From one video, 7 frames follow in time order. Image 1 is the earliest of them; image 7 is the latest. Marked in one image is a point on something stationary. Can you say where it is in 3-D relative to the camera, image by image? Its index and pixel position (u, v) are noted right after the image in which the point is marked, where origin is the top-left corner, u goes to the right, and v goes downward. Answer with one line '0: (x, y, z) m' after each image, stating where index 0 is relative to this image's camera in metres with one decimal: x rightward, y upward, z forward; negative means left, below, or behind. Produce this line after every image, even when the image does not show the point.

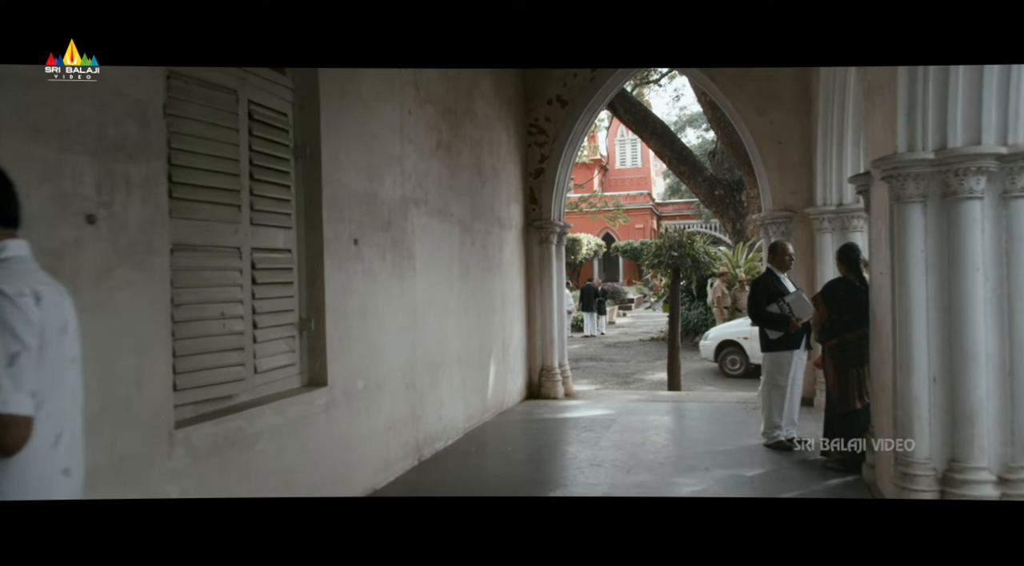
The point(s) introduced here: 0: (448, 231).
0: (-0.5, +0.4, +5.7) m
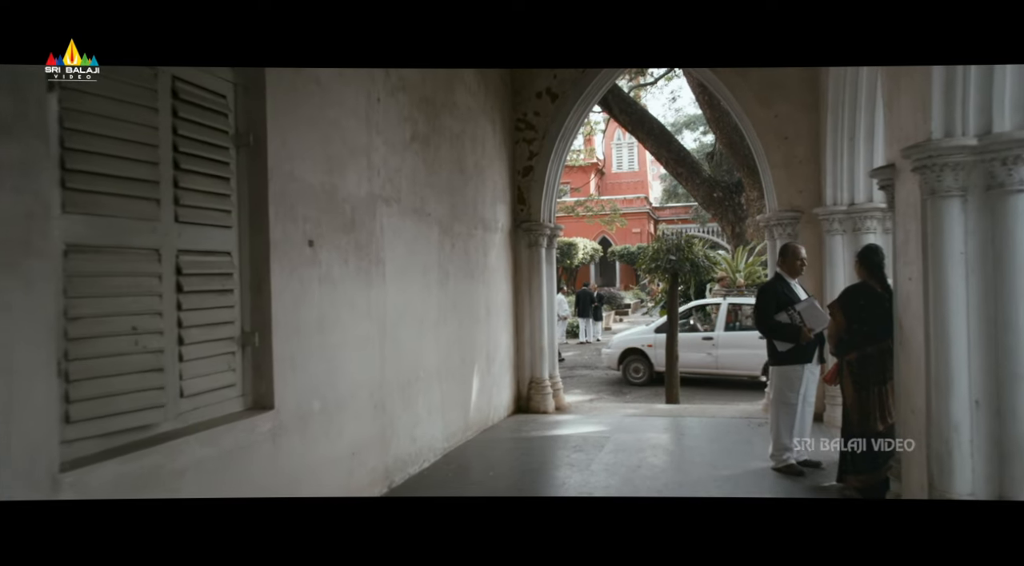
0: (-0.6, +0.4, +5.2) m
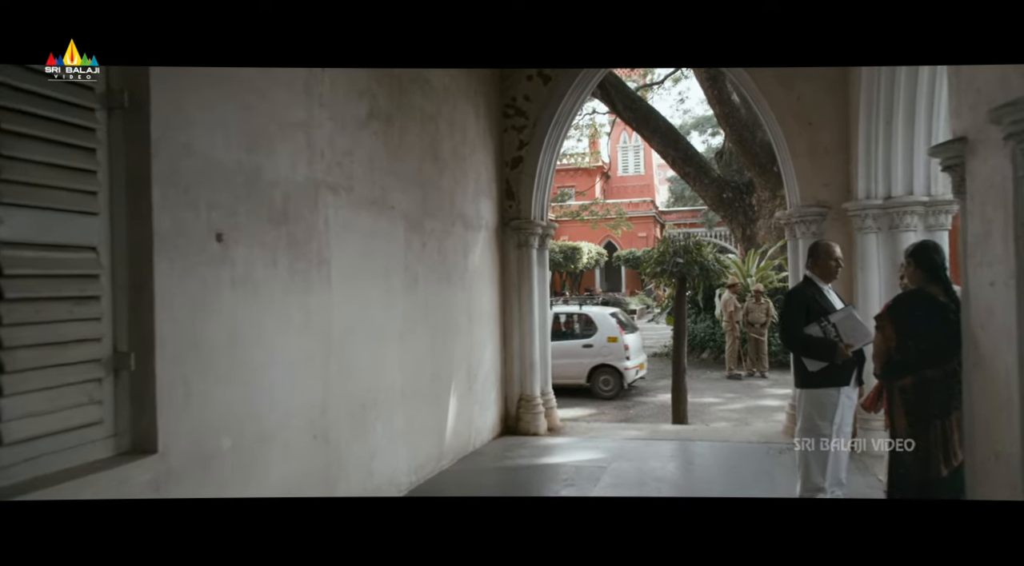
0: (-0.8, +0.3, +4.4) m
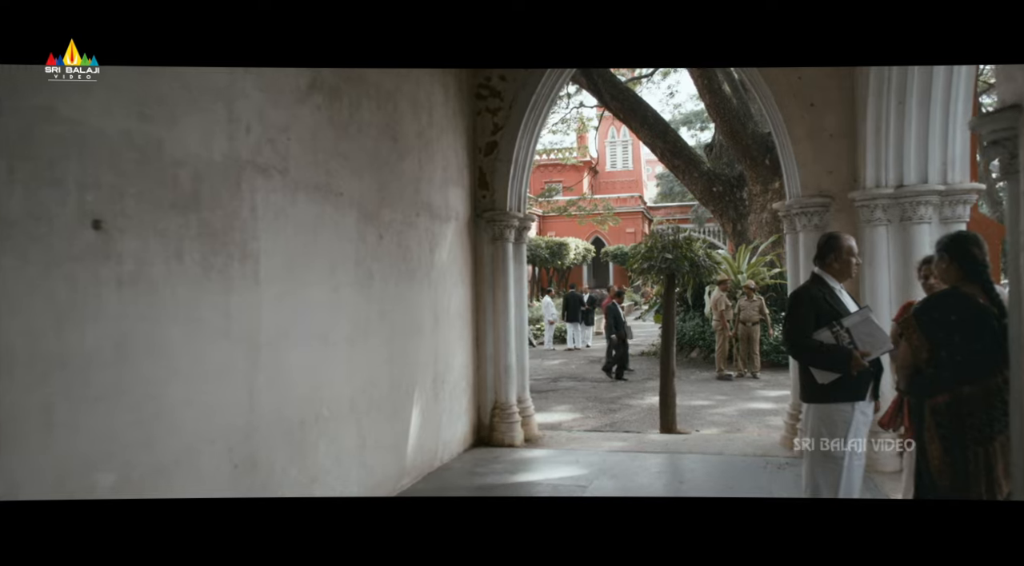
0: (-0.9, +0.3, +3.8) m
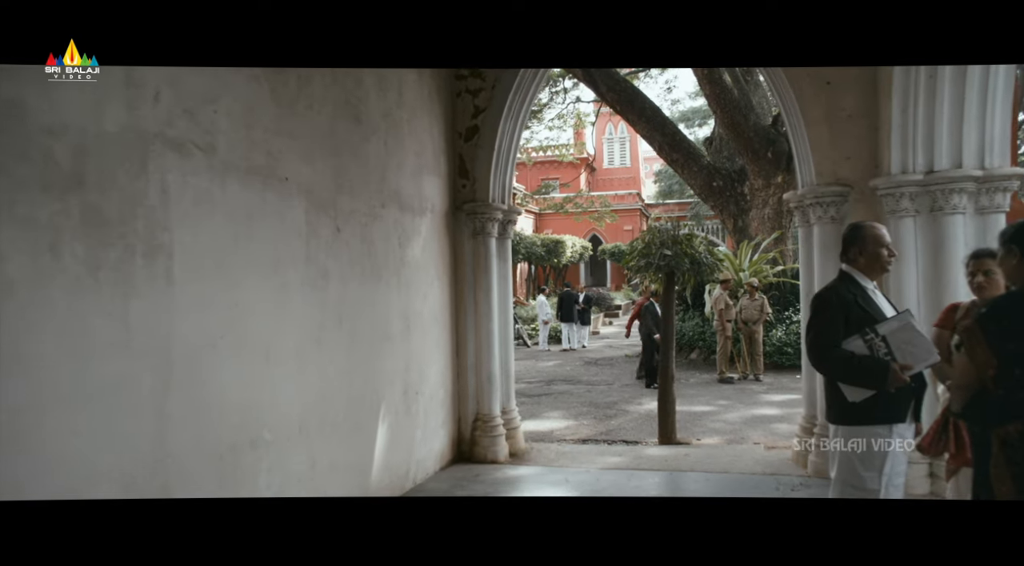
0: (-1.1, +0.3, +3.2) m
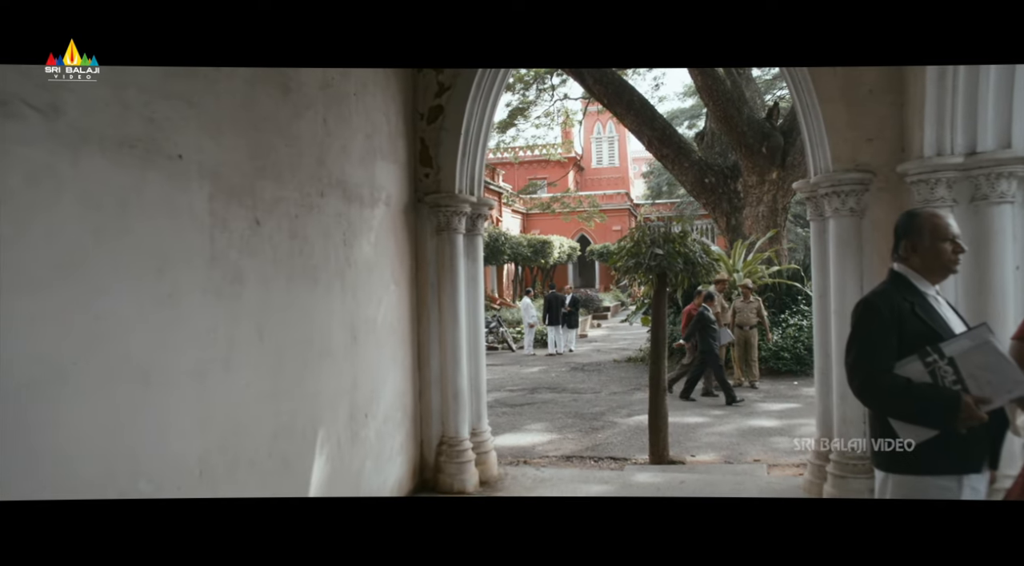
0: (-1.2, +0.3, +2.5) m
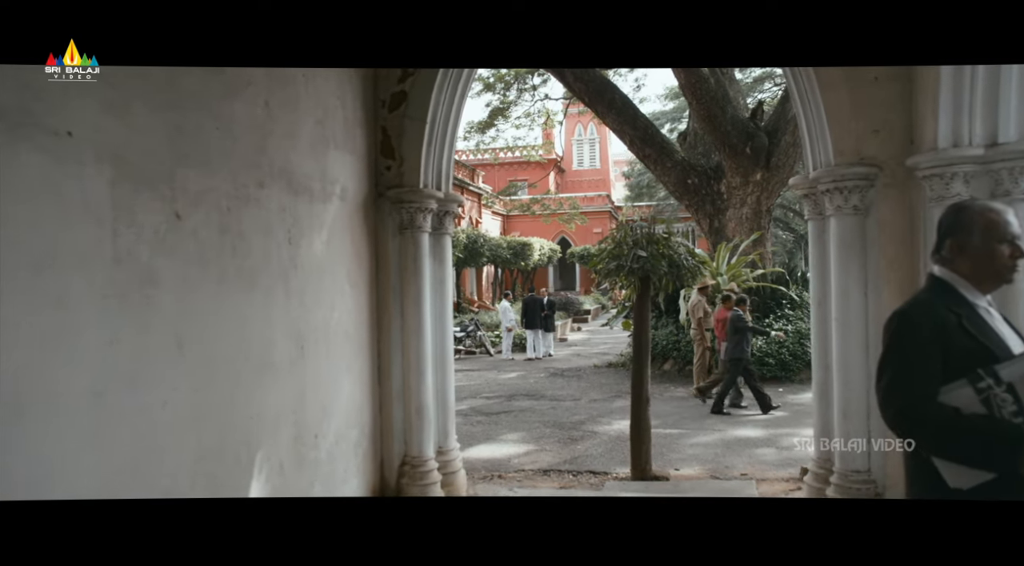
0: (-1.3, +0.3, +2.1) m
